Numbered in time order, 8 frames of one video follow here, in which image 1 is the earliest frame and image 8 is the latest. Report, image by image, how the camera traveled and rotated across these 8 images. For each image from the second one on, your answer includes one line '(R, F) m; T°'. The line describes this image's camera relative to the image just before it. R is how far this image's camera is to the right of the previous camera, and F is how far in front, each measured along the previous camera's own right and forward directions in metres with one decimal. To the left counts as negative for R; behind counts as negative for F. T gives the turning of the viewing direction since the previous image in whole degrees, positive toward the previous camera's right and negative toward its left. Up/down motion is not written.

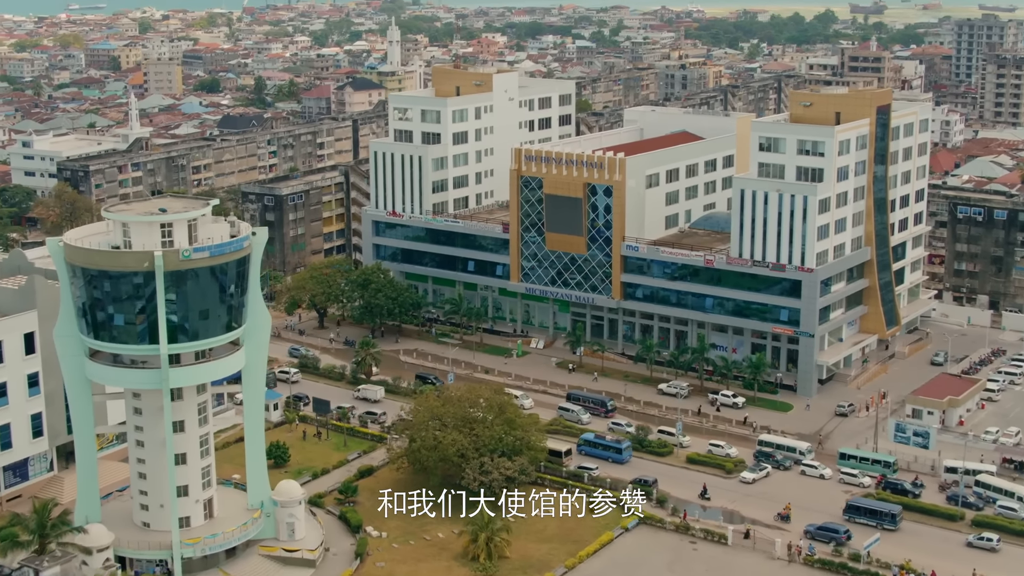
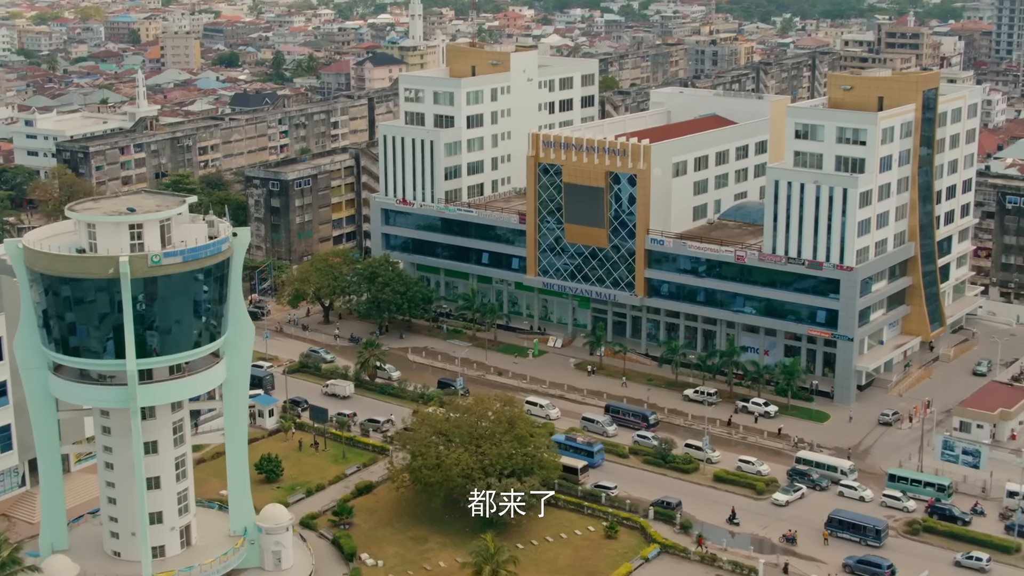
(+1.0, +8.3) m; -1°
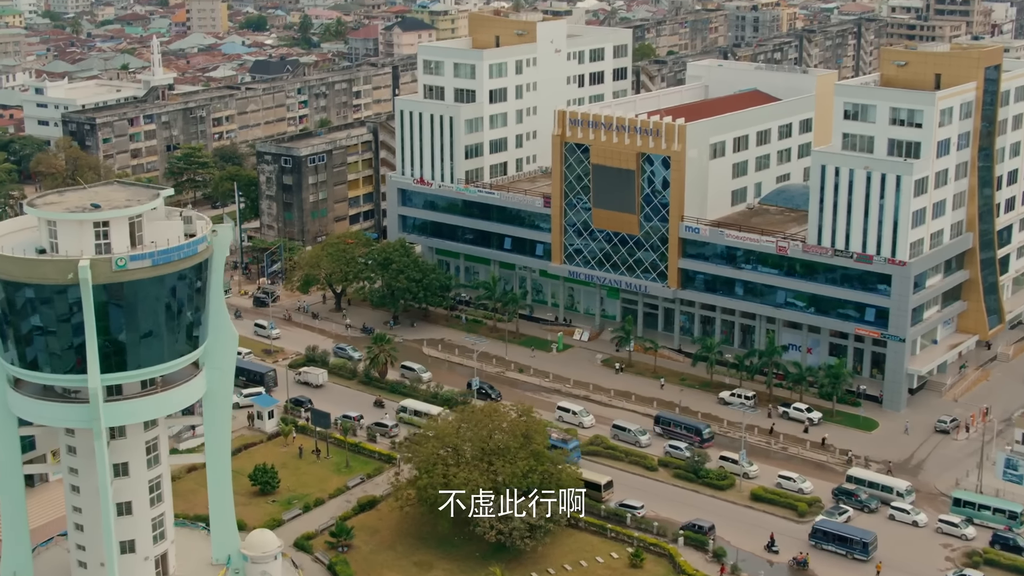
(+1.0, +8.4) m; -1°
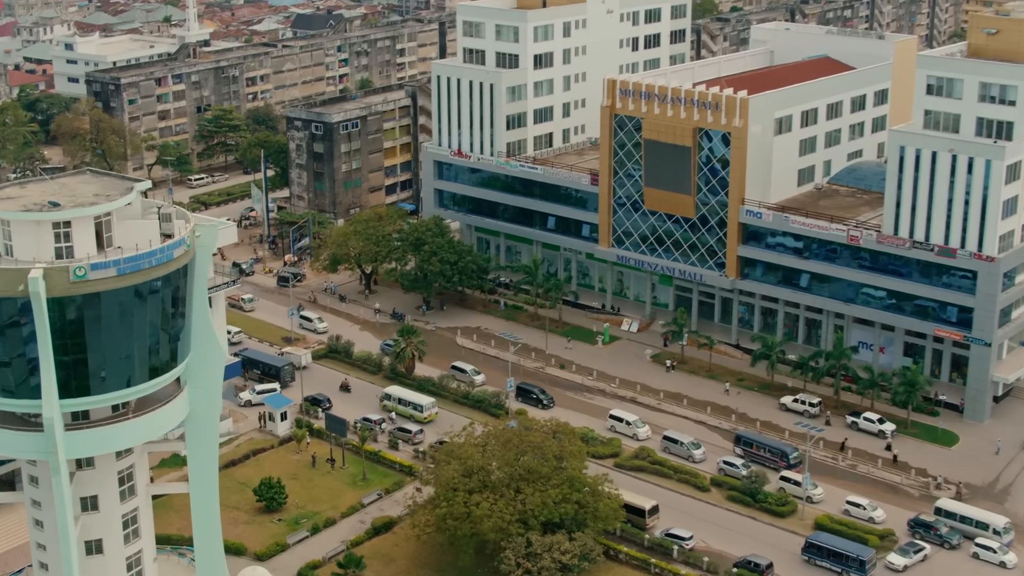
(+1.1, +9.6) m; -2°
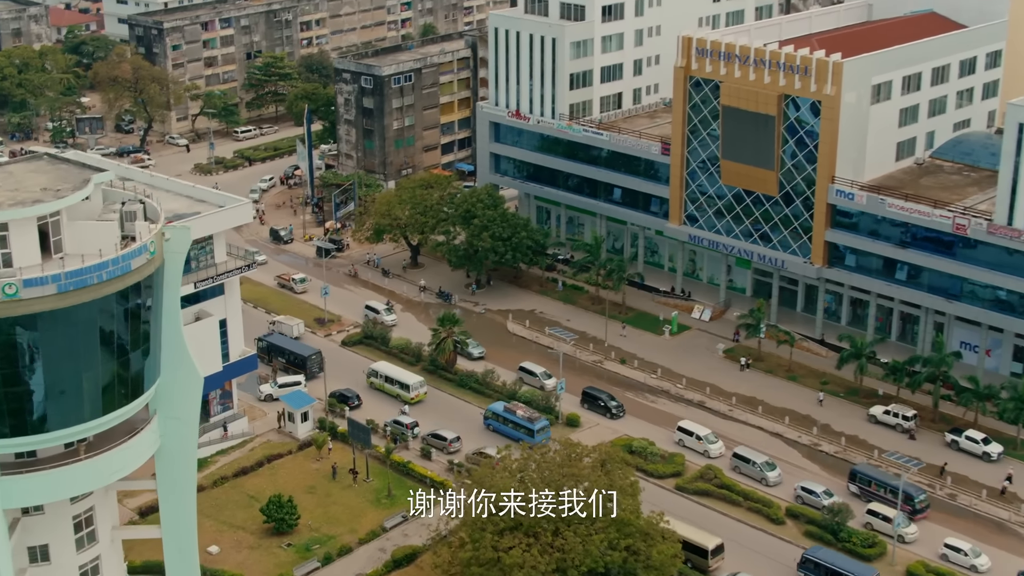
(+1.5, +10.6) m; -3°
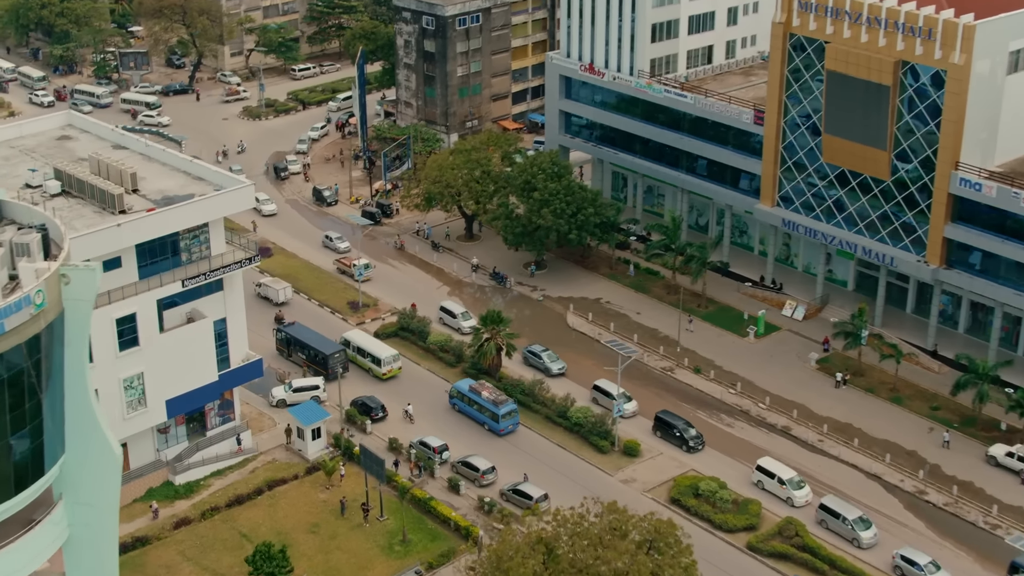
(+2.3, +12.4) m; -4°
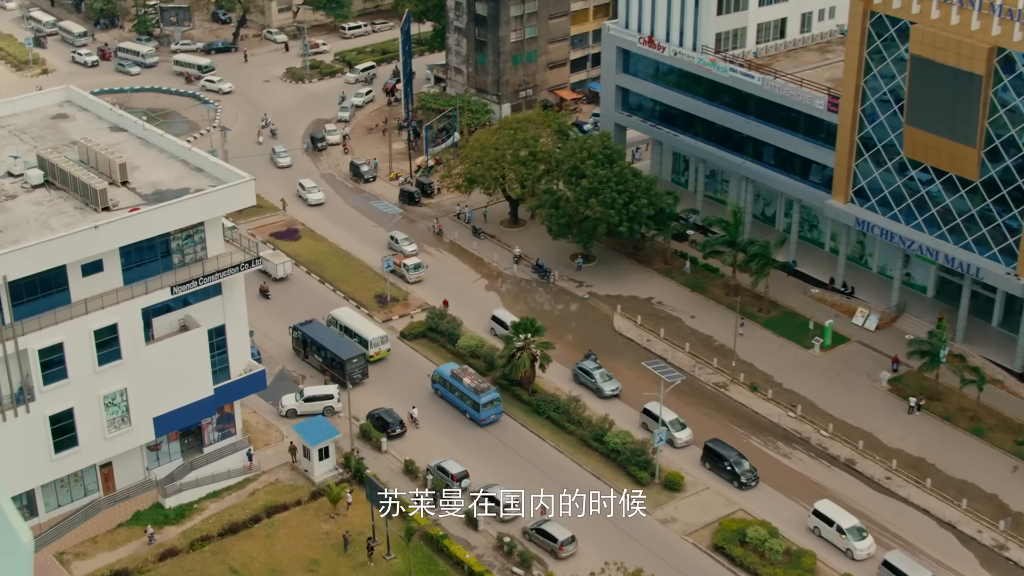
(+1.8, +7.2) m; -3°
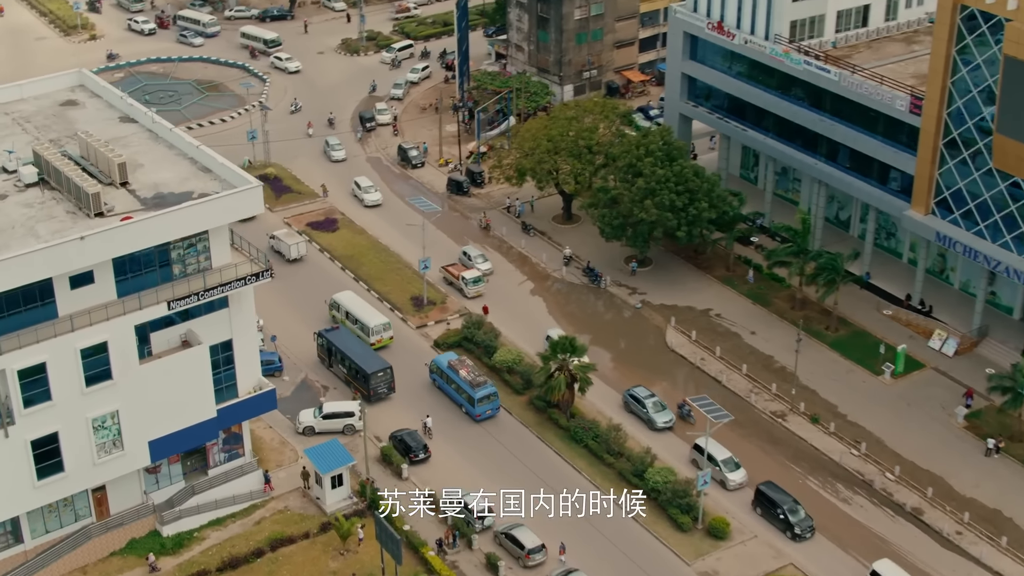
(+1.8, +5.5) m; -3°
